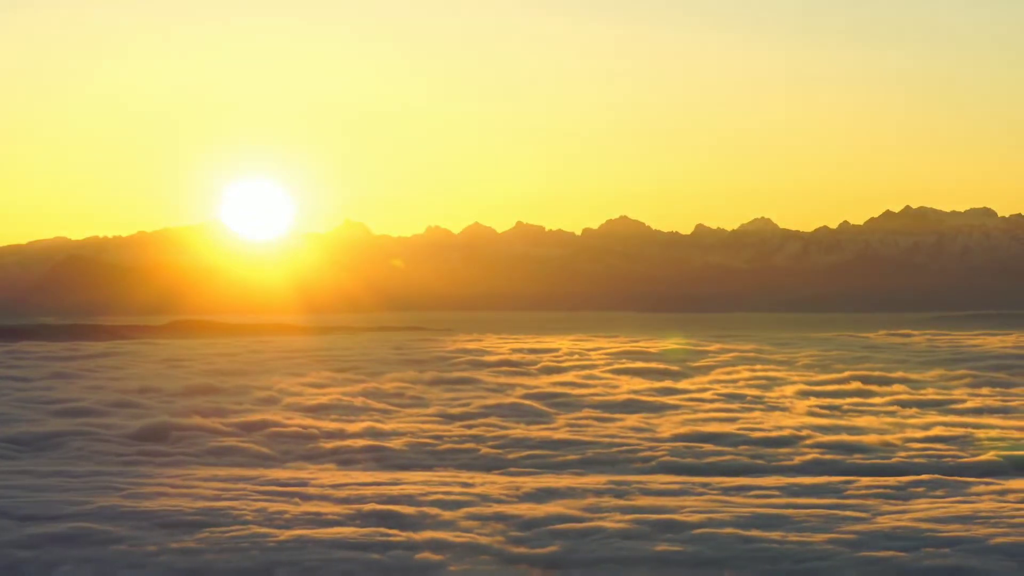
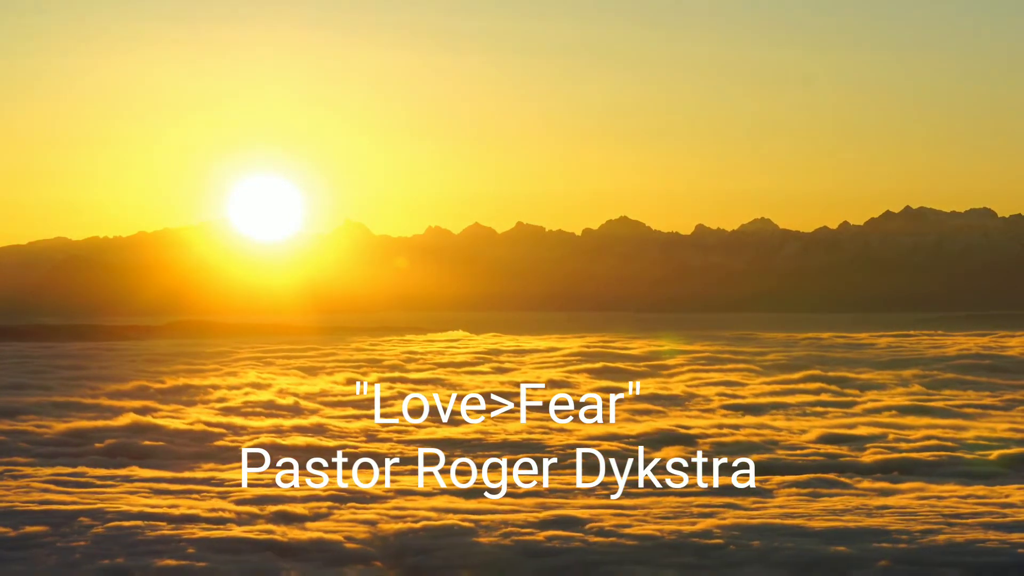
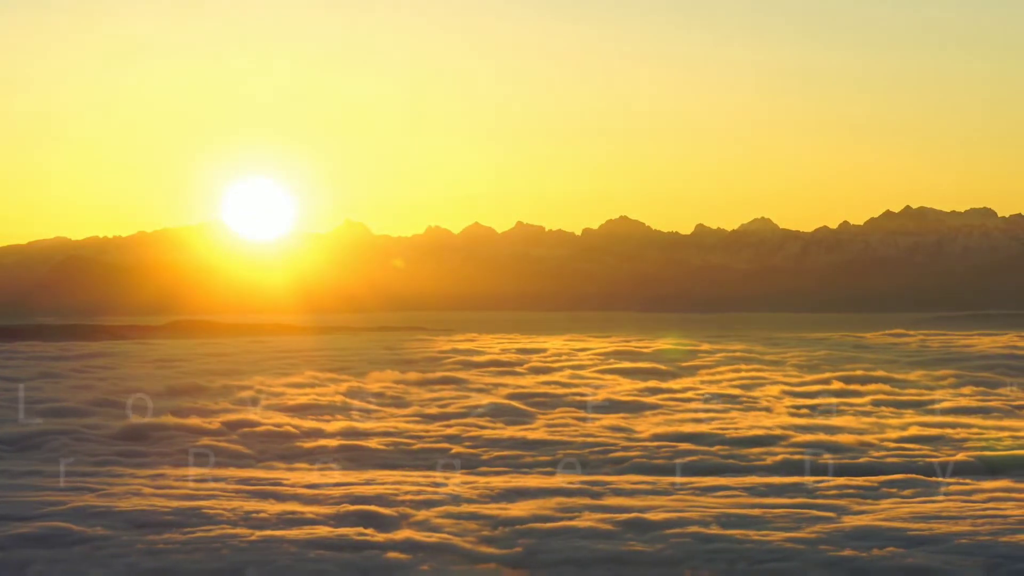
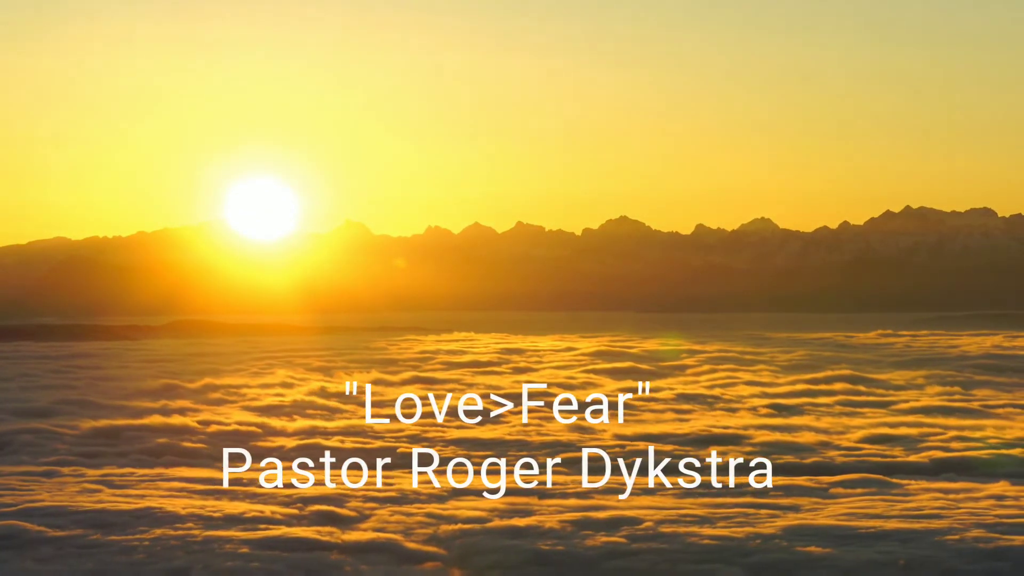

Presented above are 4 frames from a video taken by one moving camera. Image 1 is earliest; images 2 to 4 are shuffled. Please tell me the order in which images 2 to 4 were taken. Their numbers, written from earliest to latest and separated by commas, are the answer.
3, 4, 2
